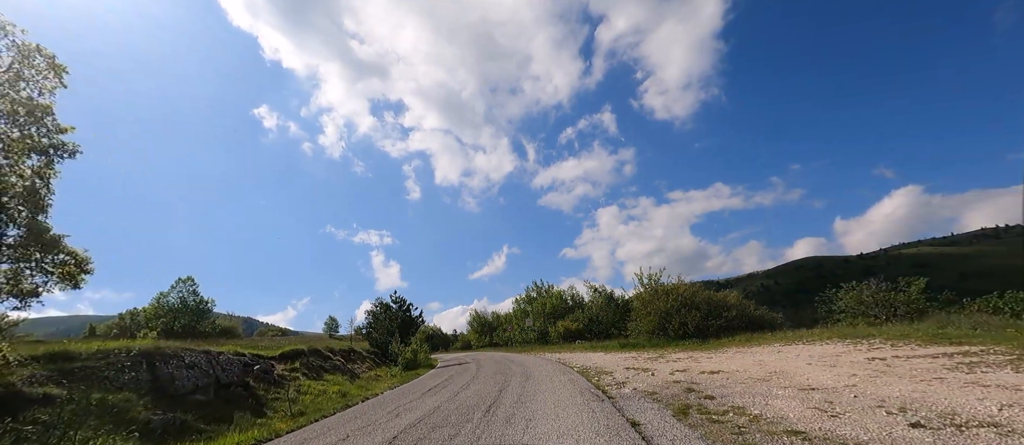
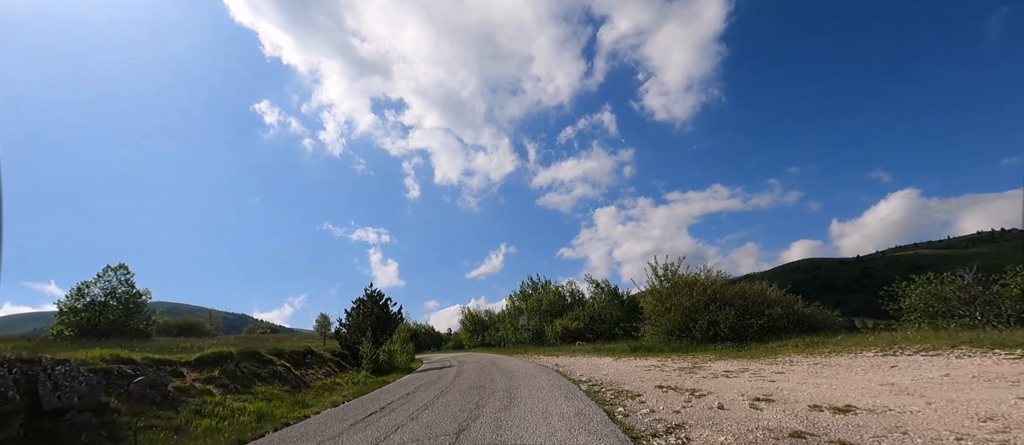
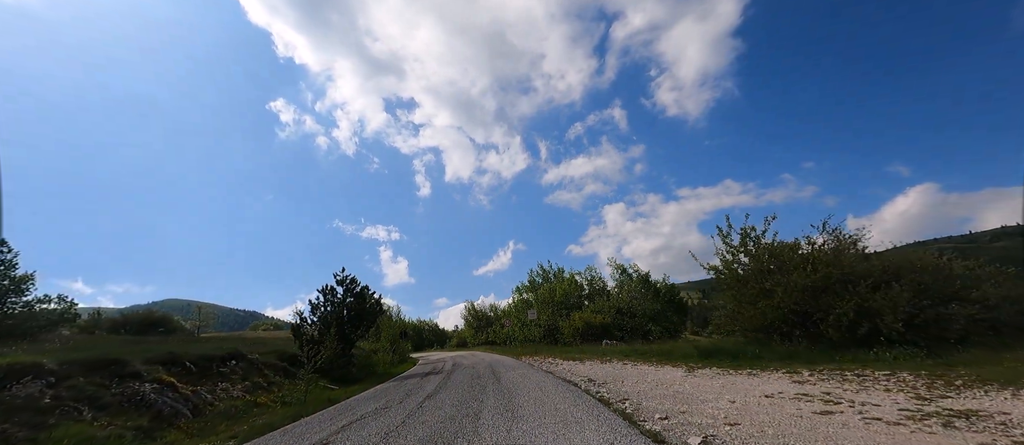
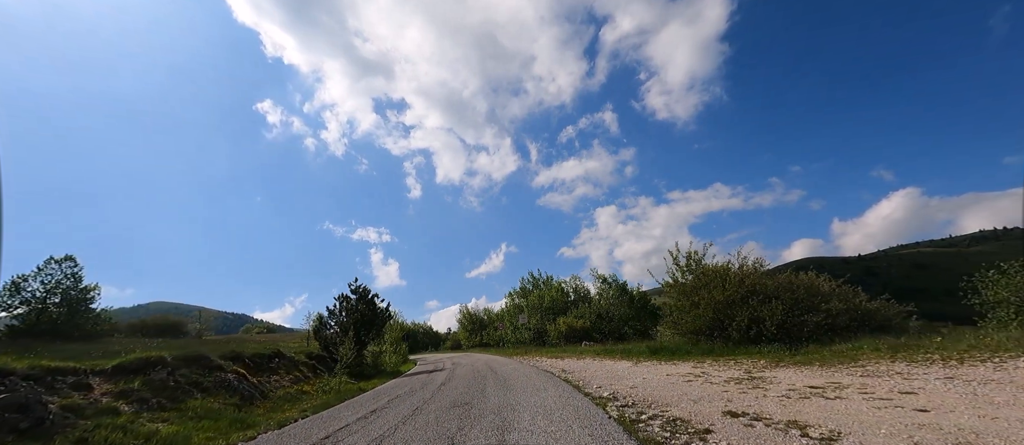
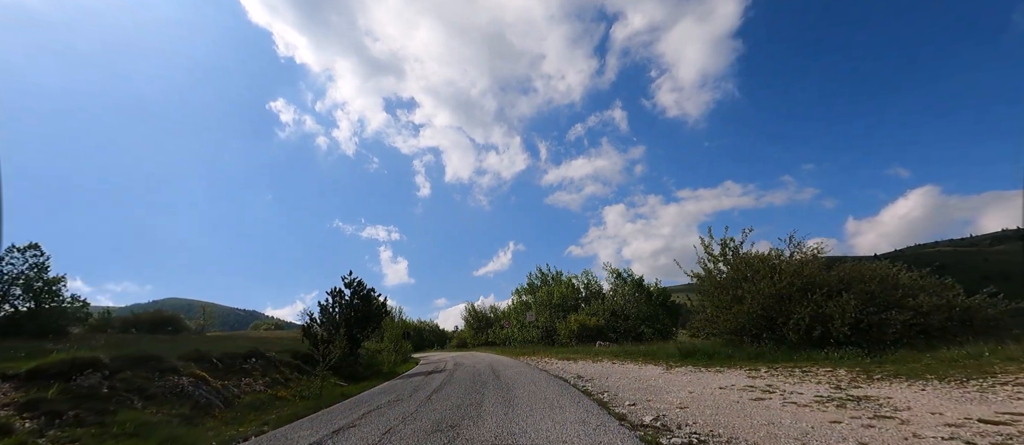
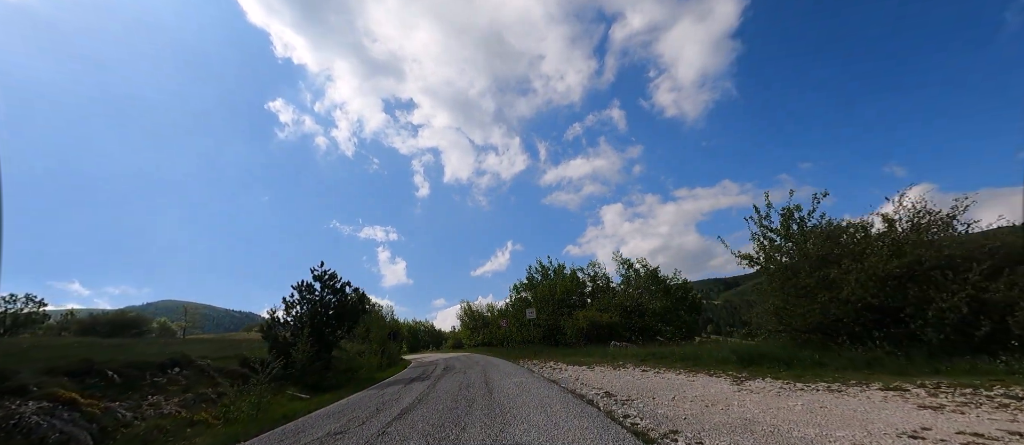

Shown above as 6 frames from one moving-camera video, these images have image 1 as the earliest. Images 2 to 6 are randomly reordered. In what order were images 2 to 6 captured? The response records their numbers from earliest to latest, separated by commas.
2, 4, 5, 3, 6
